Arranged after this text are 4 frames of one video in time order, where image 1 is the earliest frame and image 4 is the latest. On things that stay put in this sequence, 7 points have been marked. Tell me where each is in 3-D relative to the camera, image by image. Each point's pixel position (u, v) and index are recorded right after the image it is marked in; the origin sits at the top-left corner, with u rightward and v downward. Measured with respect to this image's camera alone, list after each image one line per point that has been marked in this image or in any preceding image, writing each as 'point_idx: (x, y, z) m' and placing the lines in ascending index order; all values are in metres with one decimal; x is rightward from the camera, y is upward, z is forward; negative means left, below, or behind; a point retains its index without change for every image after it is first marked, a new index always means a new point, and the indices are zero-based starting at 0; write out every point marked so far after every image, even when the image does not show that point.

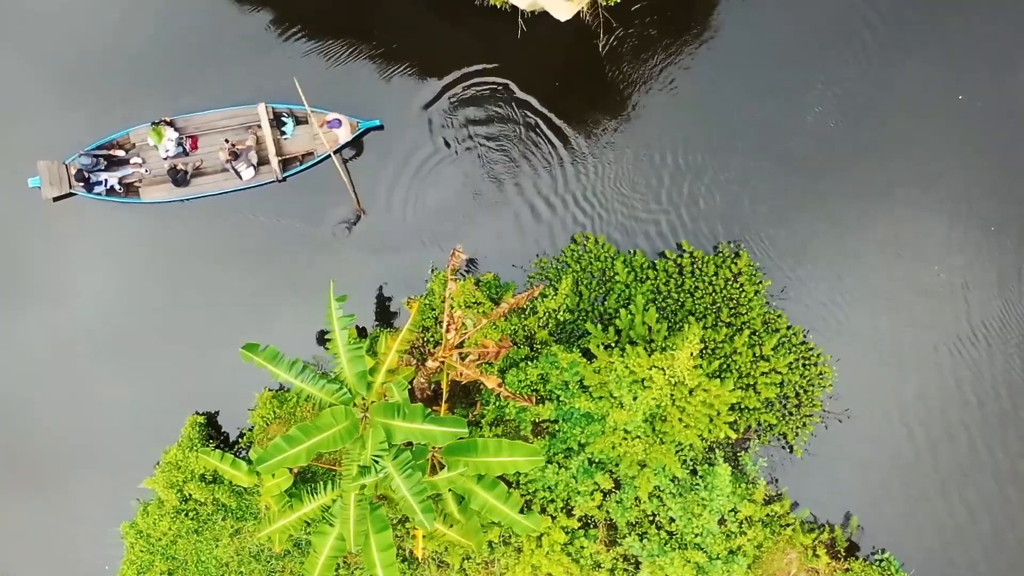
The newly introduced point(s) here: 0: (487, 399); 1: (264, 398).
0: (-0.3, -1.5, +7.8) m
1: (-3.5, -1.6, +8.8) m
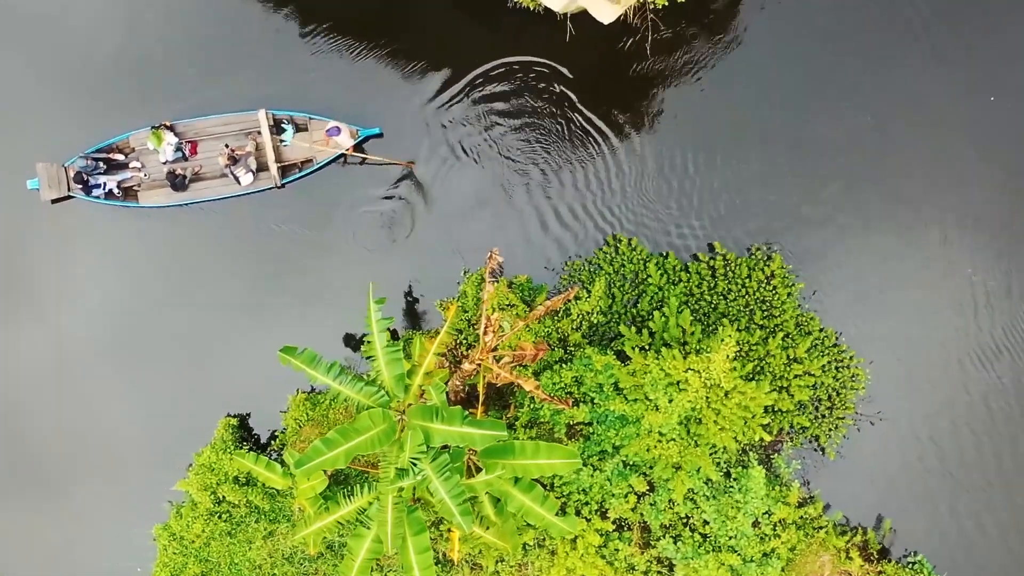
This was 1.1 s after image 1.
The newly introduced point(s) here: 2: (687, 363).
0: (+0.2, -1.5, +7.8) m
1: (-3.0, -1.6, +8.8) m
2: (+2.1, -0.9, +7.3) m
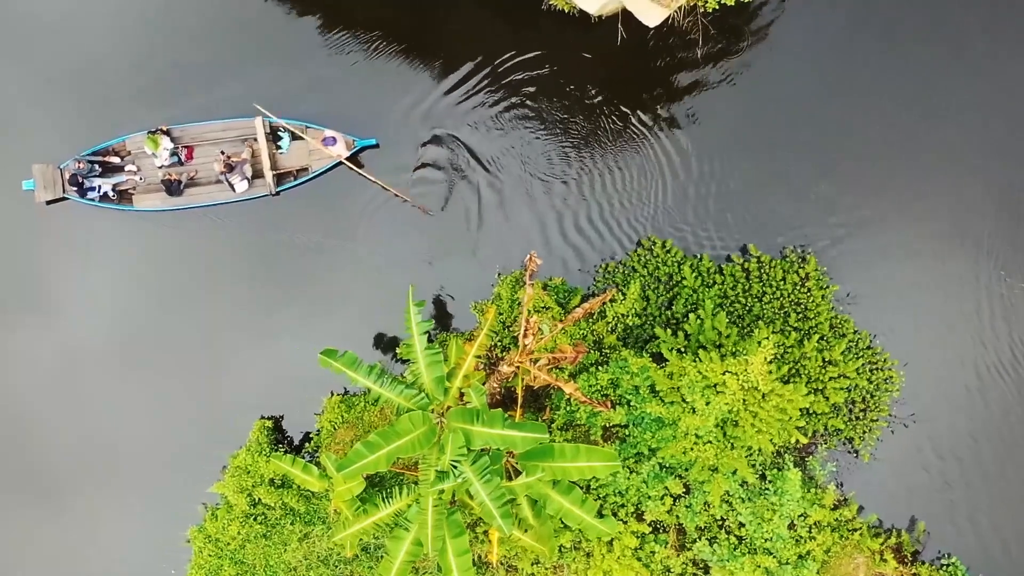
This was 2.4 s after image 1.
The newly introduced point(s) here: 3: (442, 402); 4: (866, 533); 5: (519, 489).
0: (+0.6, -1.5, +7.8) m
1: (-2.6, -1.7, +8.8) m
2: (+2.6, -0.9, +7.3) m
3: (-0.8, -1.3, +6.9) m
4: (+4.7, -3.3, +8.1) m
5: (+0.1, -2.3, +6.9) m
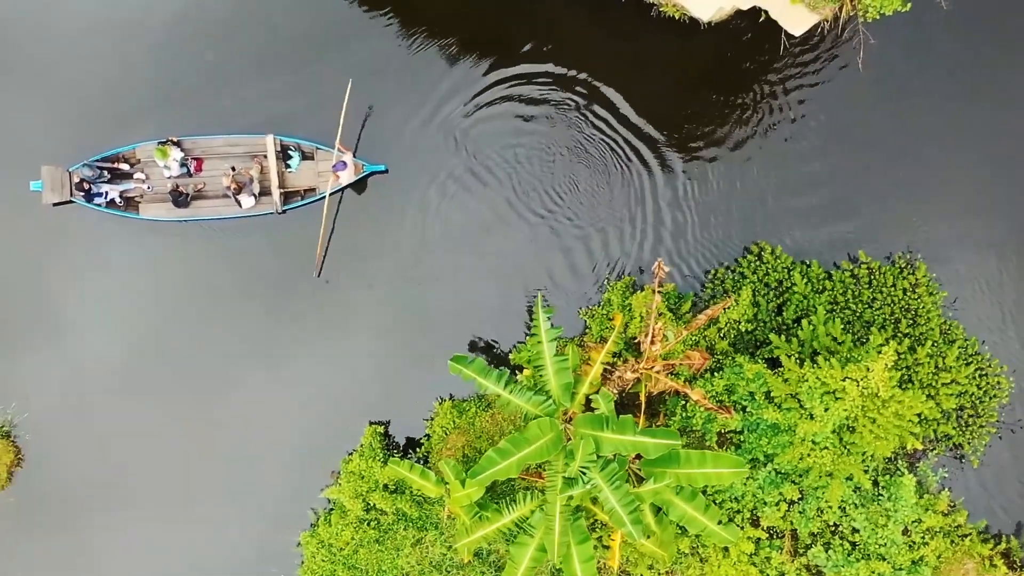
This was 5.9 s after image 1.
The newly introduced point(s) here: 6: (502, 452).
0: (+2.1, -1.6, +7.9) m
1: (-1.1, -1.7, +8.8) m
2: (+4.0, -1.0, +7.3) m
3: (+0.7, -1.4, +6.9) m
4: (+6.2, -3.3, +8.1) m
5: (+1.5, -2.4, +6.9) m
6: (0.0, -1.7, +6.4) m
